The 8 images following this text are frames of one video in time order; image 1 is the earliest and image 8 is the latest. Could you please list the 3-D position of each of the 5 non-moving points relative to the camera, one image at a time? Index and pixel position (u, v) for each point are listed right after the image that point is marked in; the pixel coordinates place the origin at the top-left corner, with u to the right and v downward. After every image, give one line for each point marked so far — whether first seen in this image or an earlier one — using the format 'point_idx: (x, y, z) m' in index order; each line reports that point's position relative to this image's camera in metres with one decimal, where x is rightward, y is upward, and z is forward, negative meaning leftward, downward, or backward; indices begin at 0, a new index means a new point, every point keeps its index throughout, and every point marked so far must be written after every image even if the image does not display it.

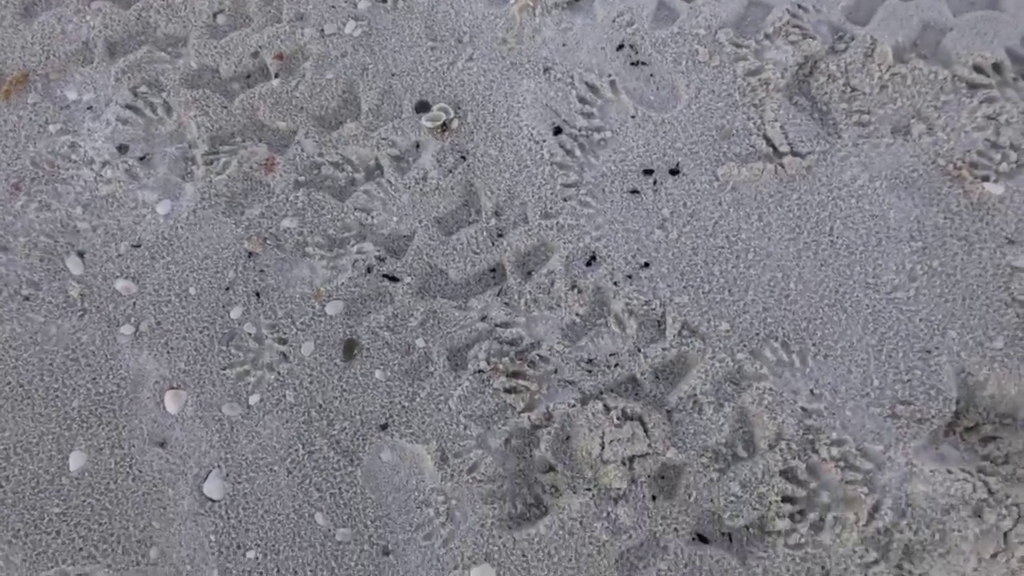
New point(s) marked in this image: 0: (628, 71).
0: (+0.3, +0.6, +2.3) m
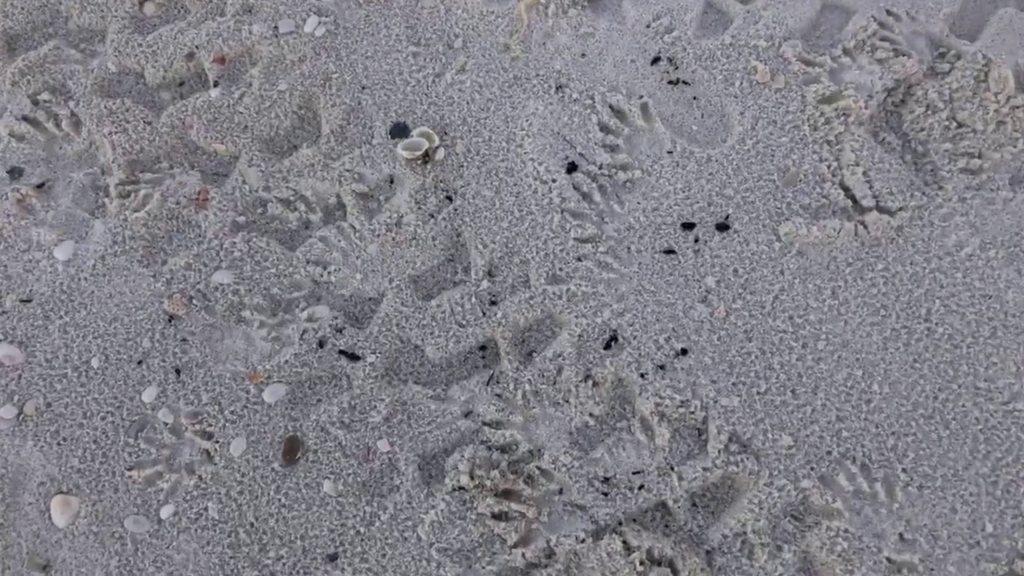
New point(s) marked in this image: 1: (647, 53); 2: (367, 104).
0: (+0.3, +0.4, +1.8) m
1: (+0.3, +0.5, +1.8) m
2: (-0.3, +0.4, +1.8) m
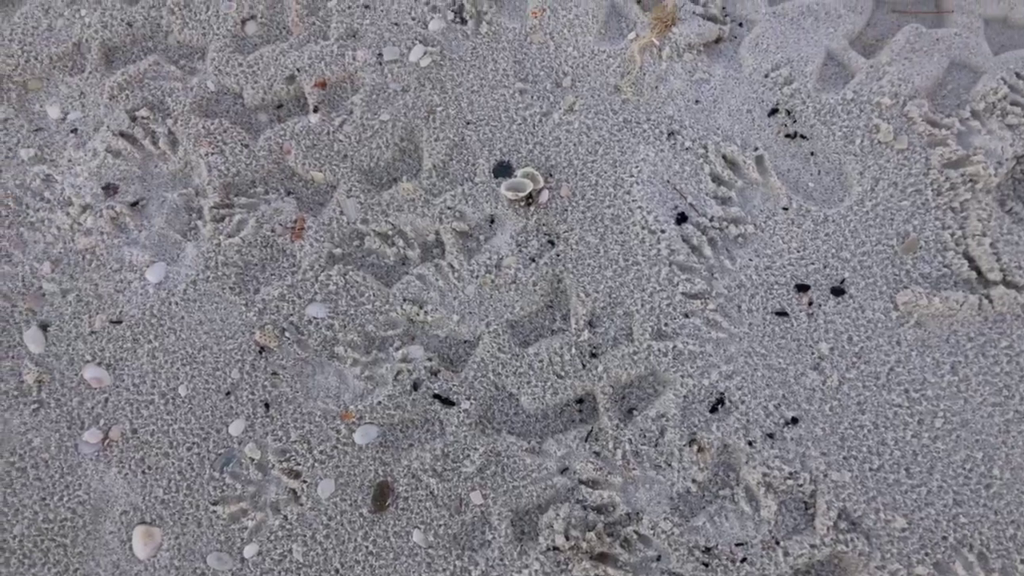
0: (+0.6, +0.3, +1.7) m
1: (+0.5, +0.4, +1.7) m
2: (-0.1, +0.3, +1.8) m
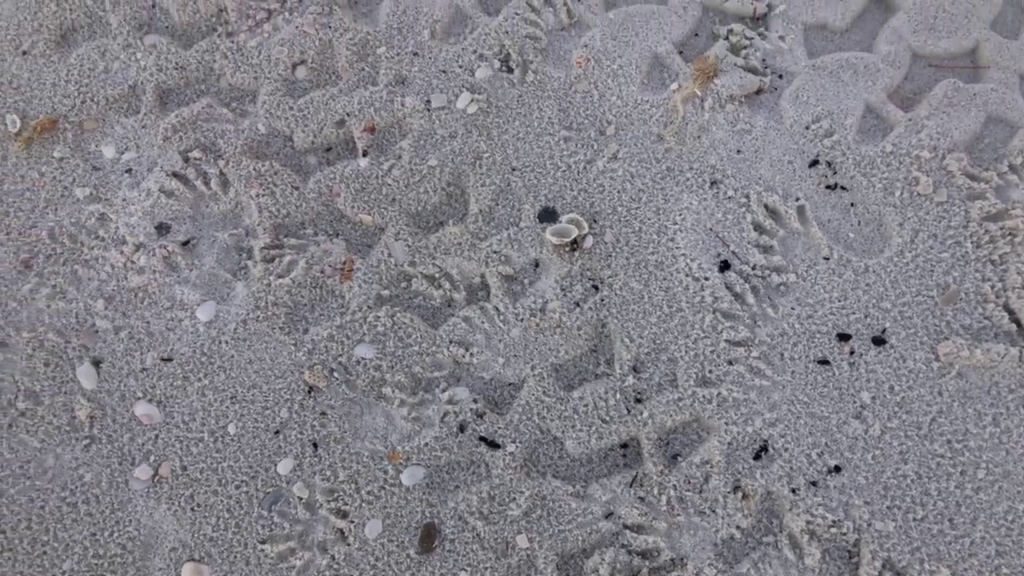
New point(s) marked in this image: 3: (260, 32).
0: (+0.7, +0.2, +1.7) m
1: (+0.7, +0.3, +1.8) m
2: (0.0, +0.2, +1.8) m
3: (-0.6, +0.6, +1.9) m
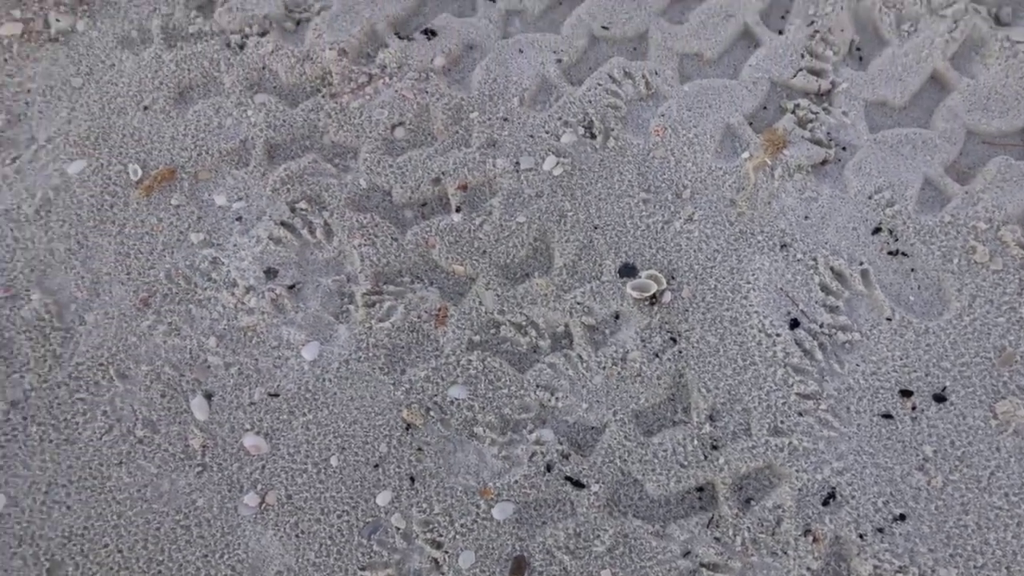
0: (+0.9, +0.1, +1.9) m
1: (+0.9, +0.2, +1.9) m
2: (+0.2, +0.1, +1.9) m
3: (-0.4, +0.5, +2.1) m
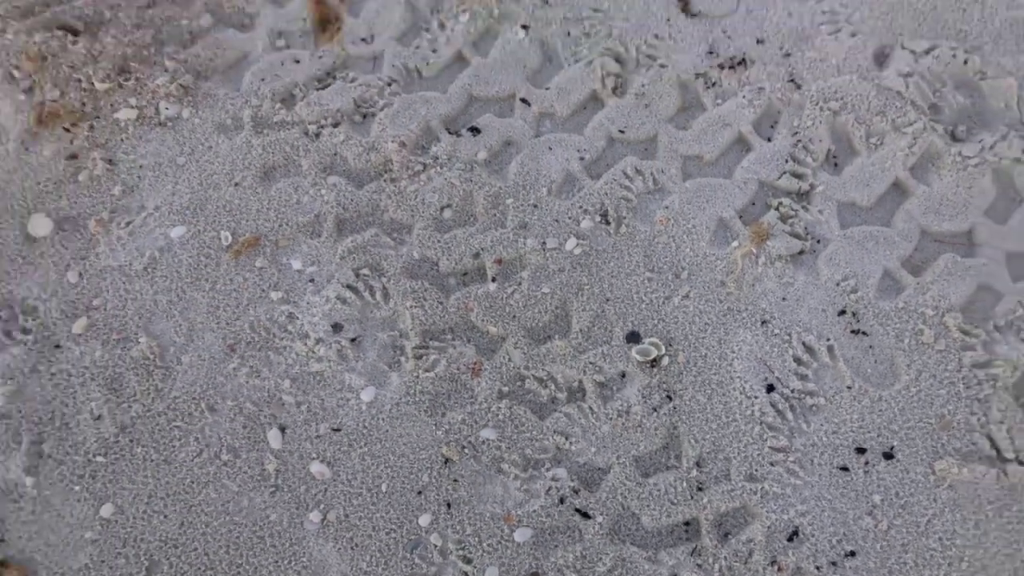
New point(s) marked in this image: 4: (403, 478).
0: (+1.0, -0.1, +2.2) m
1: (+0.9, 0.0, +2.3) m
2: (+0.3, -0.1, +2.3) m
3: (-0.3, +0.4, +2.5) m
4: (-0.3, -0.5, +2.2) m
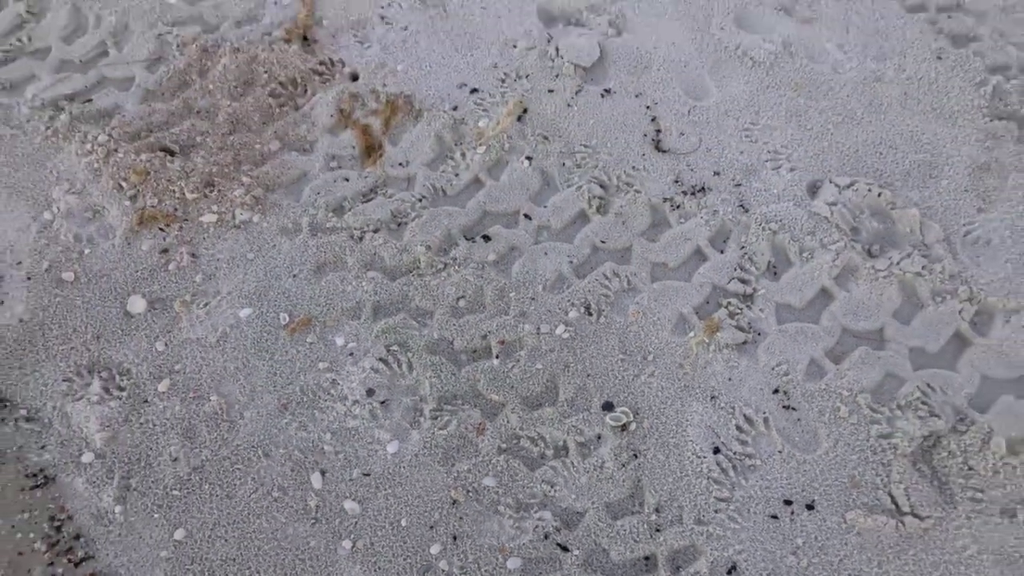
0: (+0.9, -0.4, +2.8) m
1: (+0.9, -0.3, +2.8) m
2: (+0.3, -0.4, +2.9) m
3: (-0.3, 0.0, +3.2) m
4: (-0.3, -0.8, +2.7) m
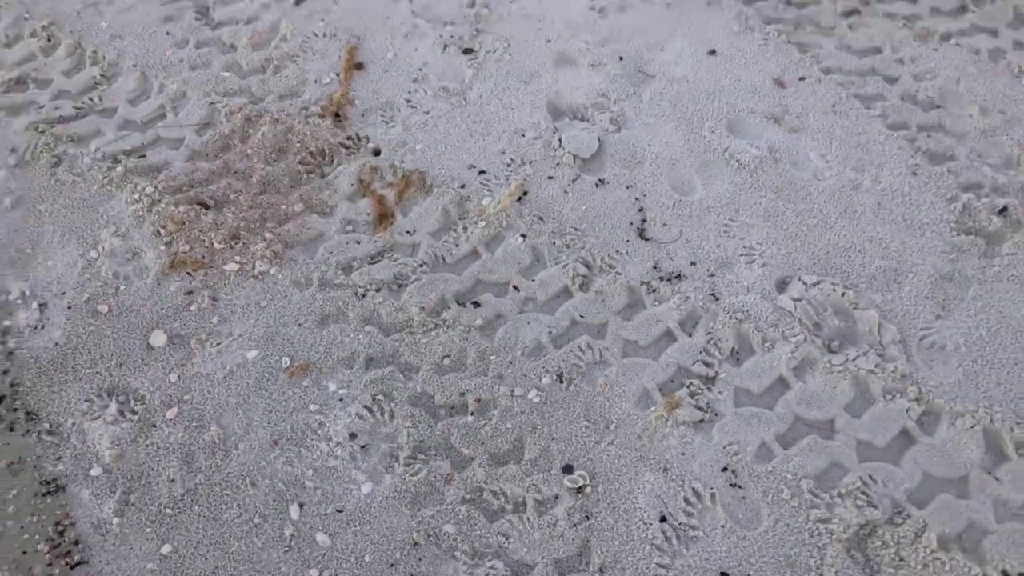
0: (+0.8, -0.8, +3.0) m
1: (+0.8, -0.7, +3.0) m
2: (+0.2, -0.6, +3.1) m
3: (-0.4, -0.2, +3.5) m
4: (-0.5, -1.0, +3.0) m
